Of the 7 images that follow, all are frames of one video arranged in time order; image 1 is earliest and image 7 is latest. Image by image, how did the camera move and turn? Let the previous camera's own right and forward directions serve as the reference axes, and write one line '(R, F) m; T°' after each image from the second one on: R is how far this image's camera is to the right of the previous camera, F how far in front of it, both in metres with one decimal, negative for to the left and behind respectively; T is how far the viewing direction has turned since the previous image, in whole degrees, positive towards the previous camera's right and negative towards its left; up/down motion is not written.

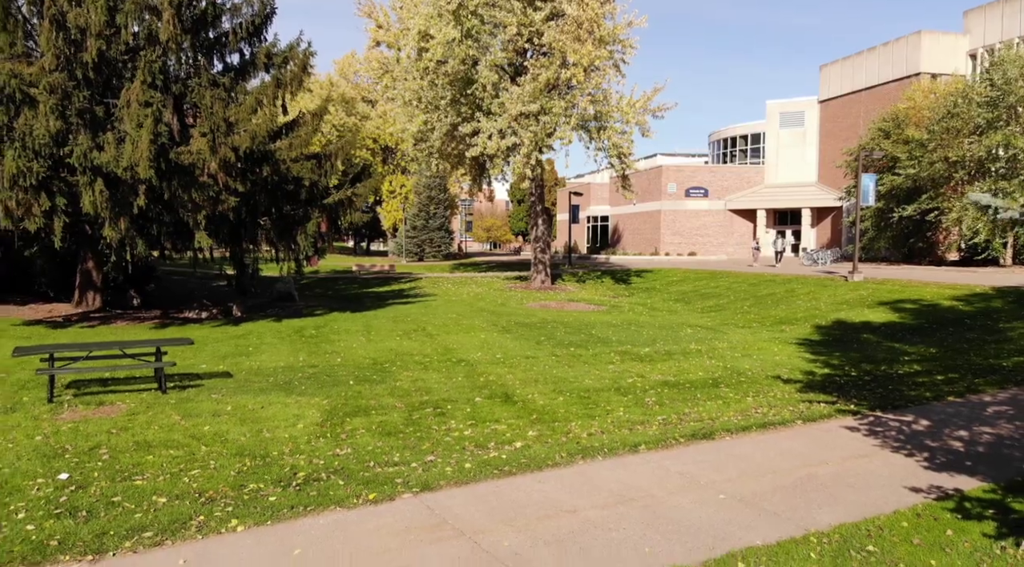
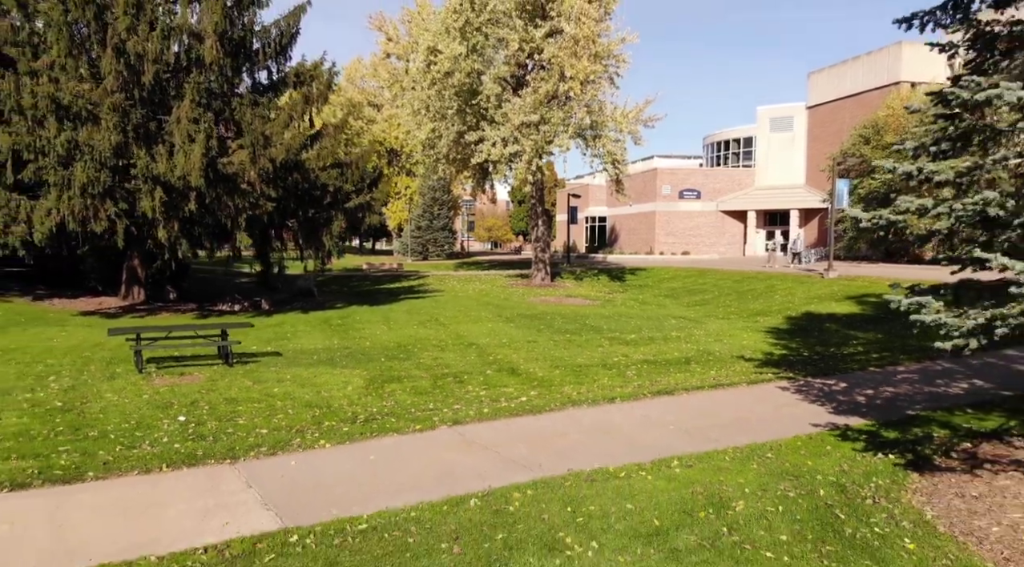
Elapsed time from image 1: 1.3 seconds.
(-0.1, -2.1) m; 0°
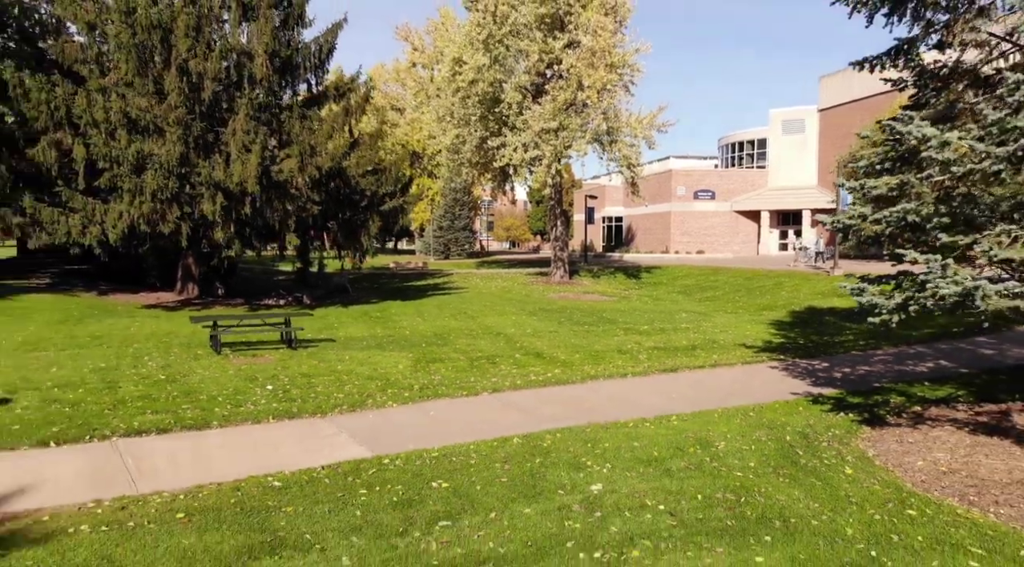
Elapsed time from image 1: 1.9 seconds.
(-0.2, -1.8) m; -1°
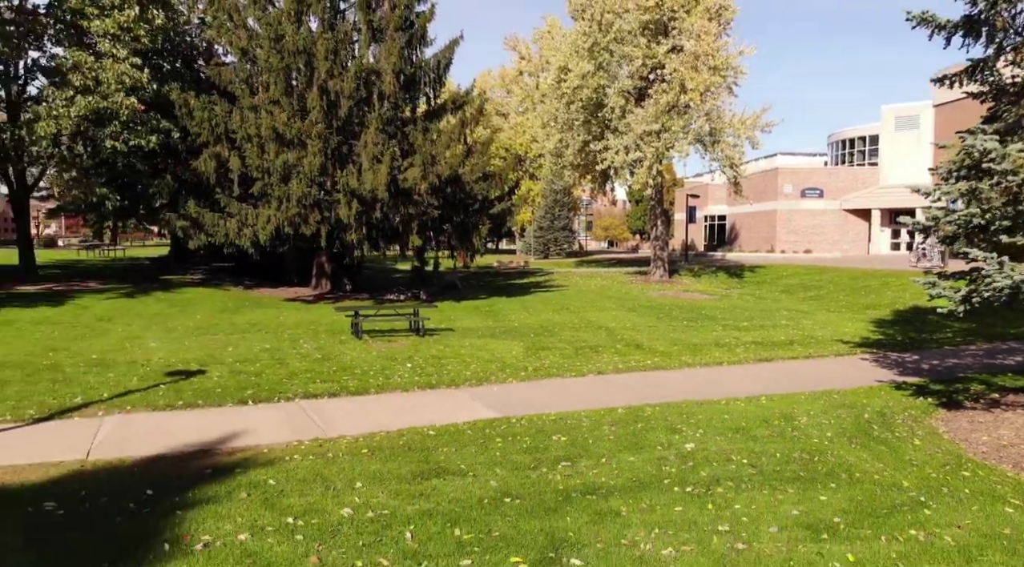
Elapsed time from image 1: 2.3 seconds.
(-0.1, -1.5) m; -8°
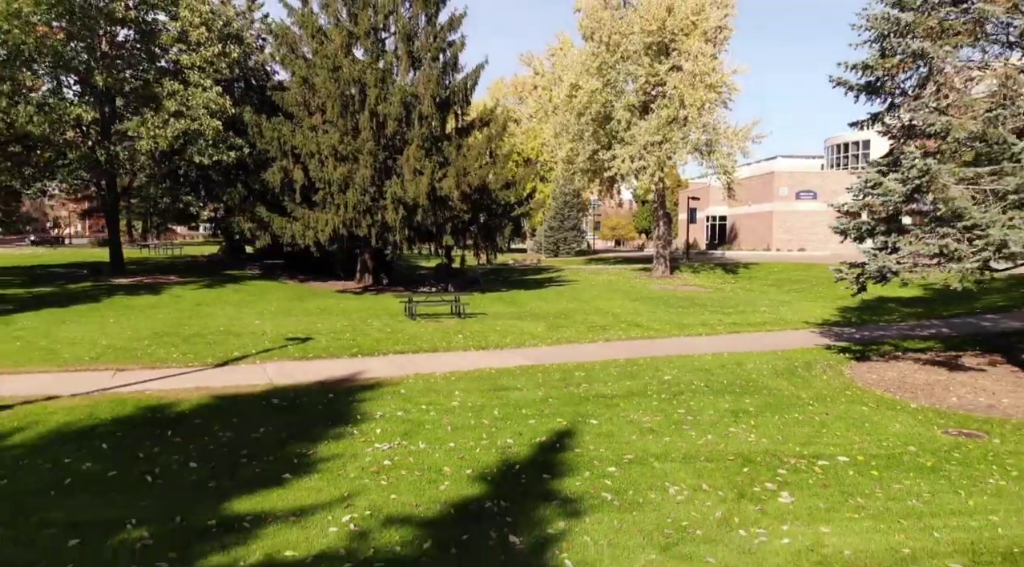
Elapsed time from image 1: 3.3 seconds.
(-0.5, -3.8) m; -1°
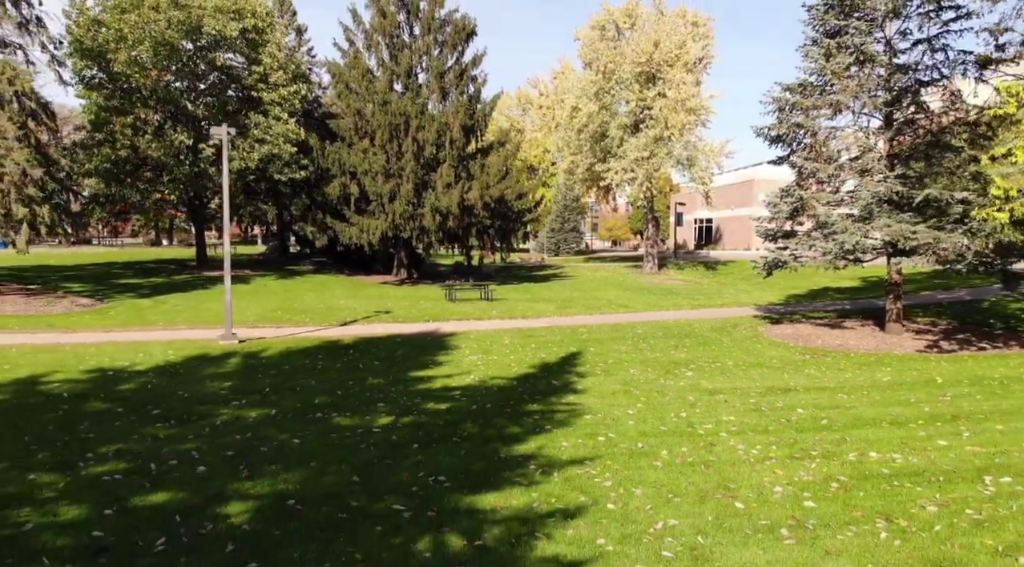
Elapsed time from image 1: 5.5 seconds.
(-0.7, -6.2) m; 0°
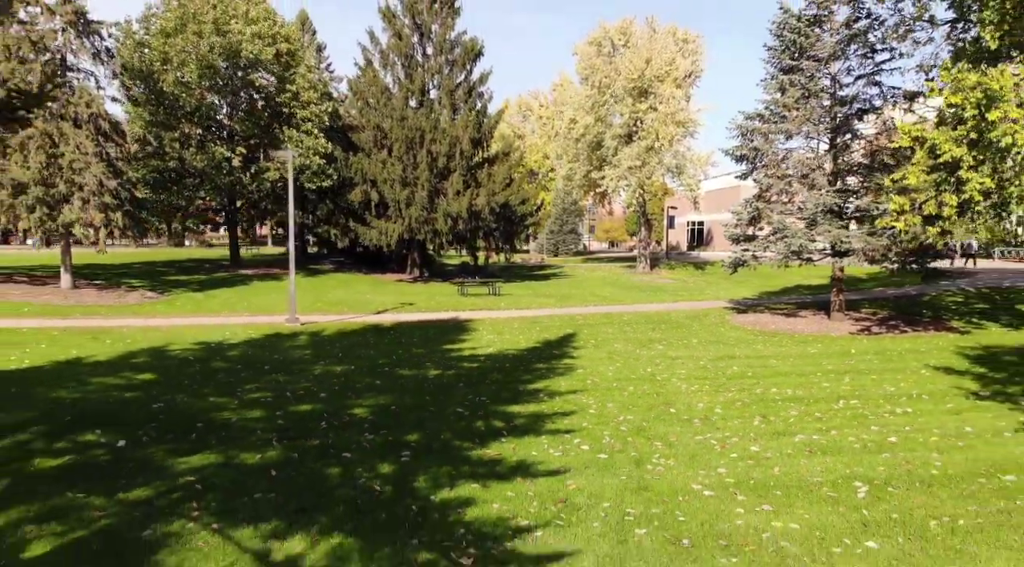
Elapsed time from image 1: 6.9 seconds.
(-0.3, -3.6) m; 0°
